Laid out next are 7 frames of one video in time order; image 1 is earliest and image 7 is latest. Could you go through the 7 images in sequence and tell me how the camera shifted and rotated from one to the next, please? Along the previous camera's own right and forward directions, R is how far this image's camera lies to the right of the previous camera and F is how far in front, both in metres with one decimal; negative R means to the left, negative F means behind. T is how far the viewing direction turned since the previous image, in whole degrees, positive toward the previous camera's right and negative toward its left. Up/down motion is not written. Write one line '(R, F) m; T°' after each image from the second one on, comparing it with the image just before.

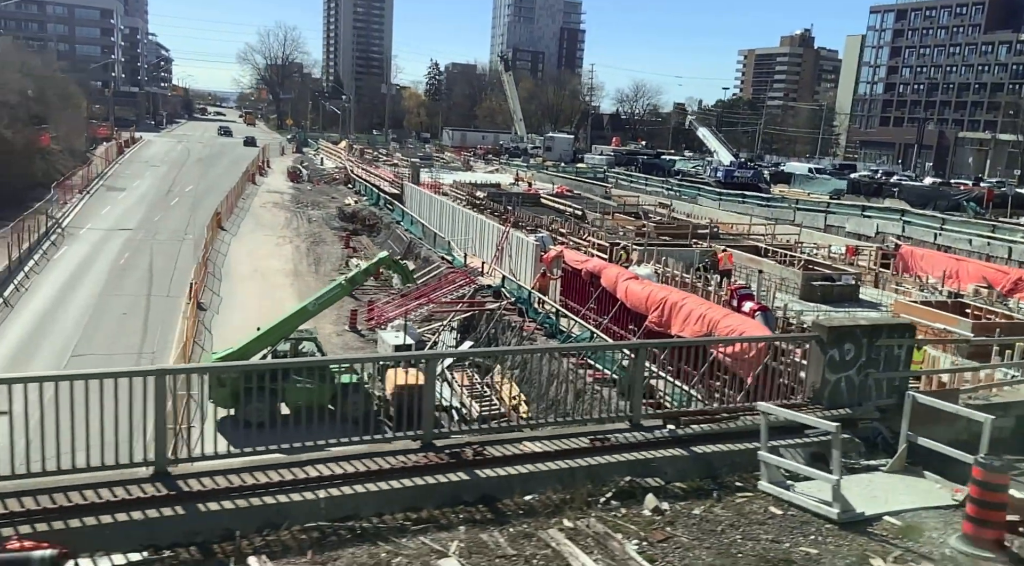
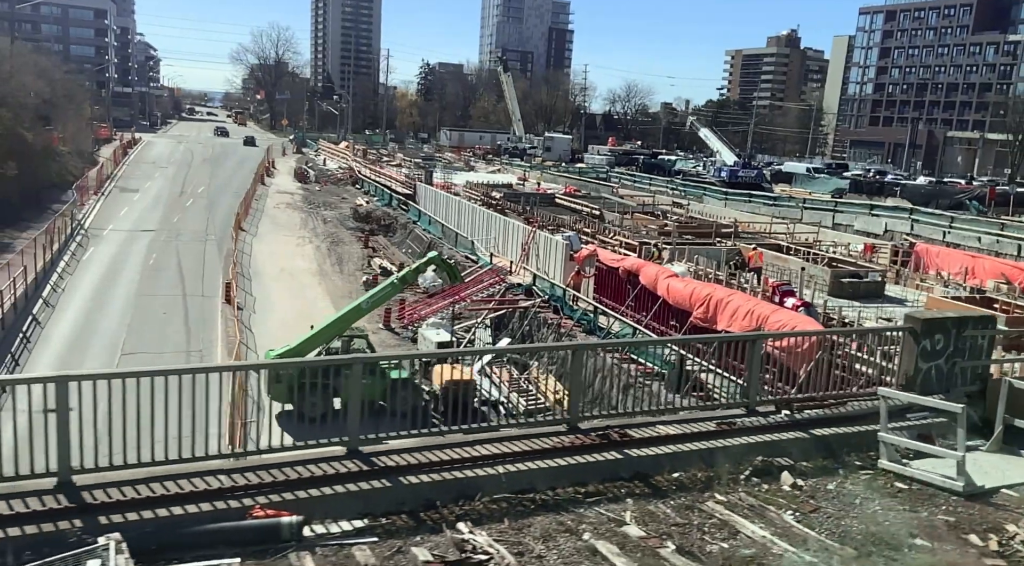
(-1.3, -0.6) m; +1°
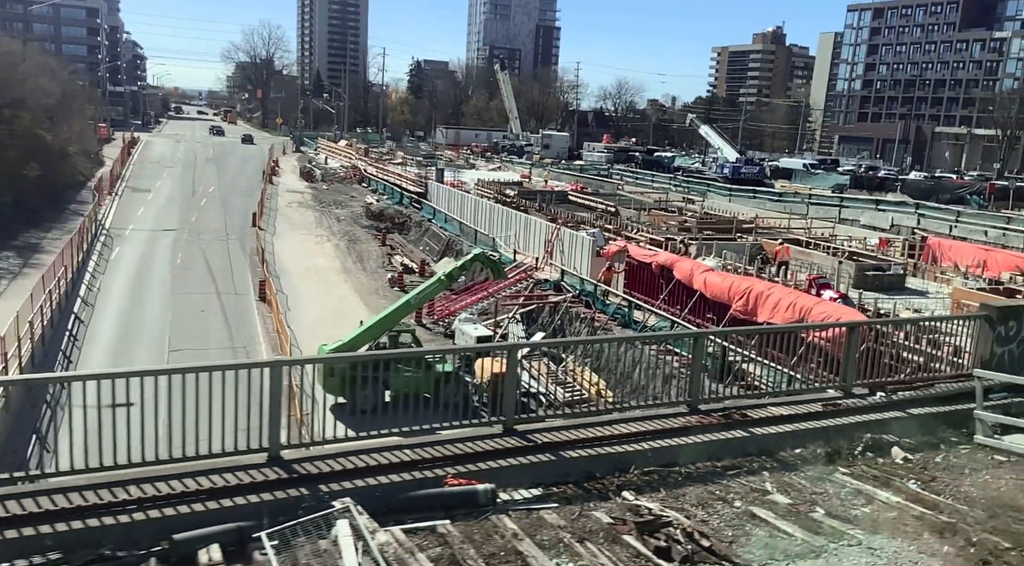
(-1.3, -0.6) m; +1°
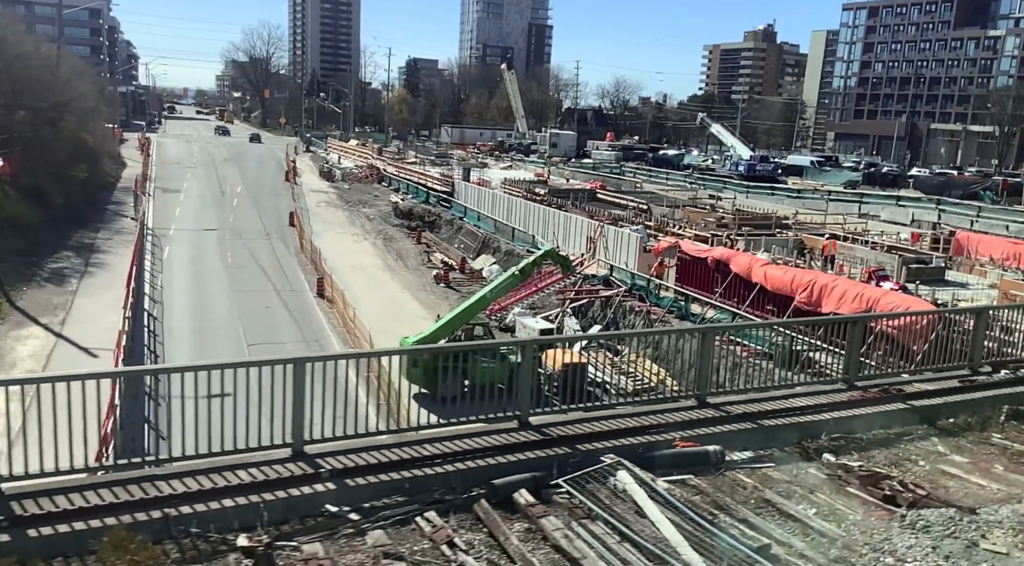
(-1.9, -0.9) m; +1°
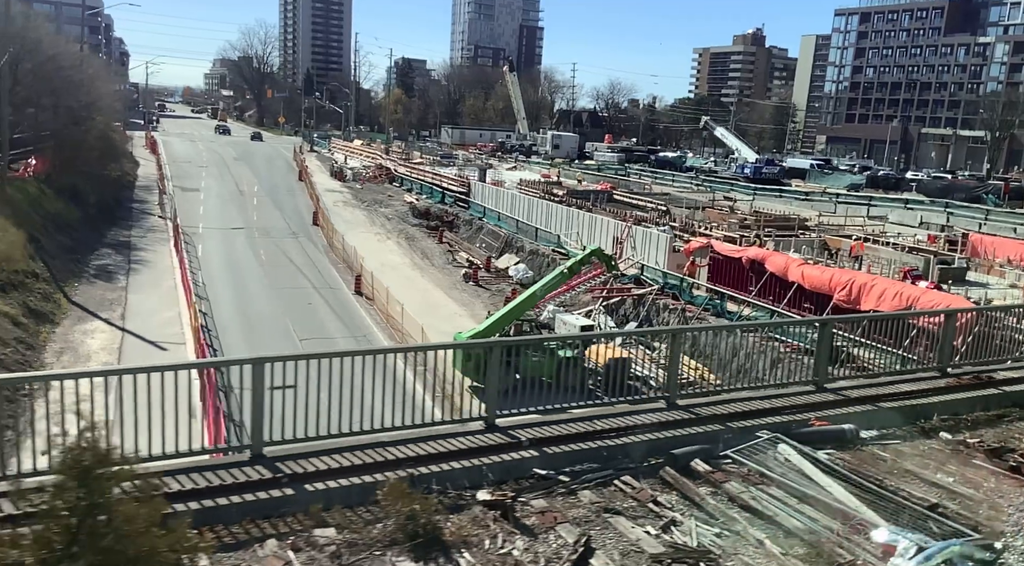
(-1.5, -0.7) m; +1°
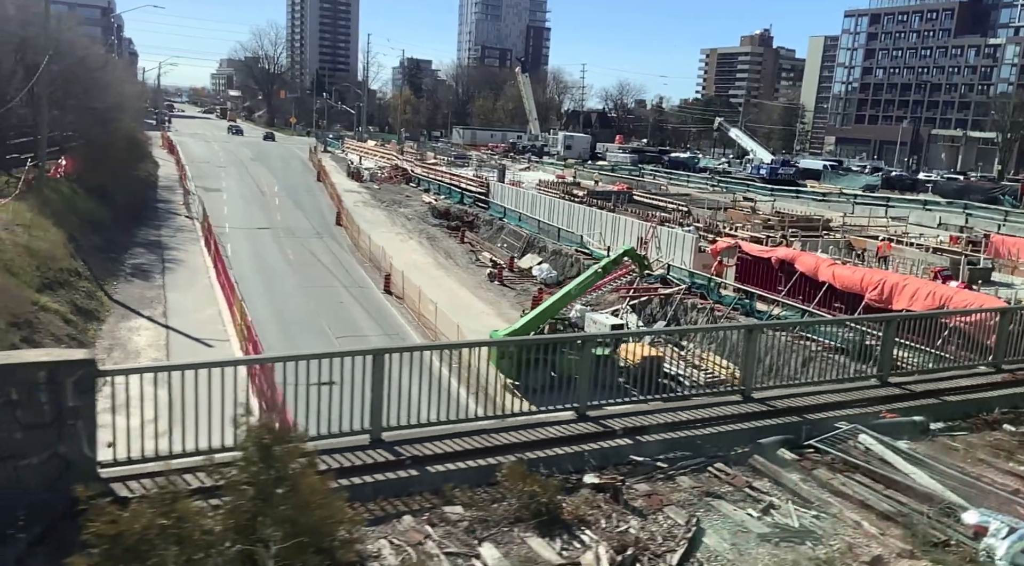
(-0.7, -0.4) m; 0°
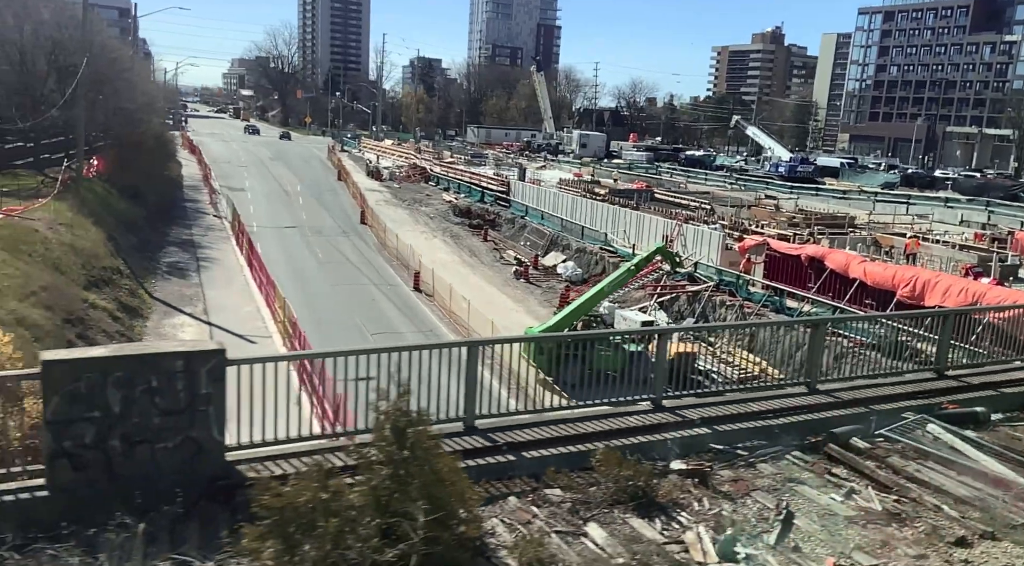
(-0.6, -0.3) m; -1°
